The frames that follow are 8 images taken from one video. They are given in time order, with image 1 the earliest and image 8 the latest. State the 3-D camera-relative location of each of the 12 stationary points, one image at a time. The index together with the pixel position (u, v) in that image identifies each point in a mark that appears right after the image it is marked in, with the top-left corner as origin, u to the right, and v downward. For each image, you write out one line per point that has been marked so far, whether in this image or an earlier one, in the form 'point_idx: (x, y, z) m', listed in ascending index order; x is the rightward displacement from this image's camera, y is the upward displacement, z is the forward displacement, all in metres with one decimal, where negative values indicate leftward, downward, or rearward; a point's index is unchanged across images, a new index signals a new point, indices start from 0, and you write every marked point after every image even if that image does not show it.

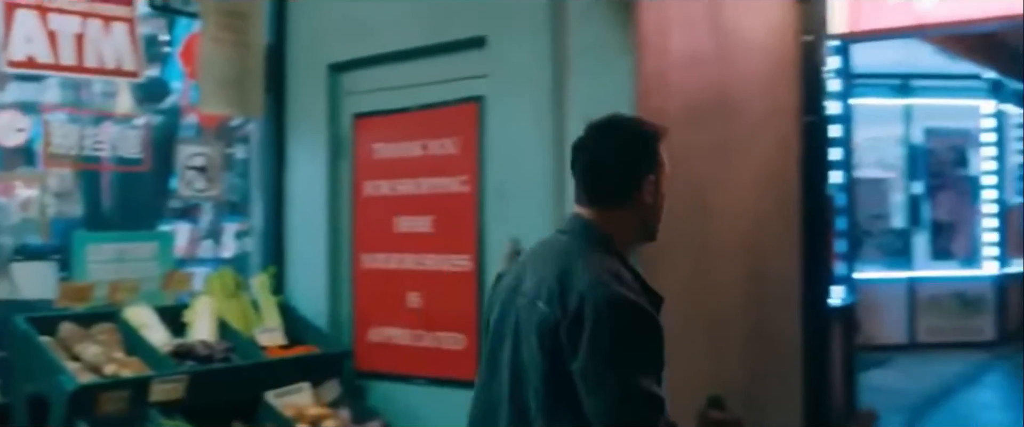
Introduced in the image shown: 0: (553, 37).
0: (+0.1, +0.8, +4.7) m
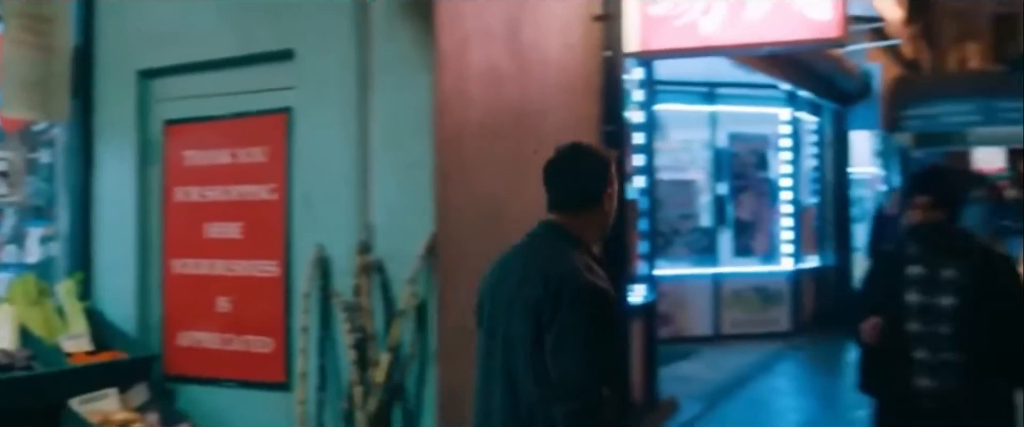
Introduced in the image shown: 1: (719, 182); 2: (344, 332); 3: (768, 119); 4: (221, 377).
0: (-0.7, +0.7, +4.8) m
1: (+2.6, +0.4, +13.3) m
2: (-0.8, -0.5, +4.8) m
3: (+3.3, +1.2, +13.7) m
4: (-1.4, -0.8, +5.2) m
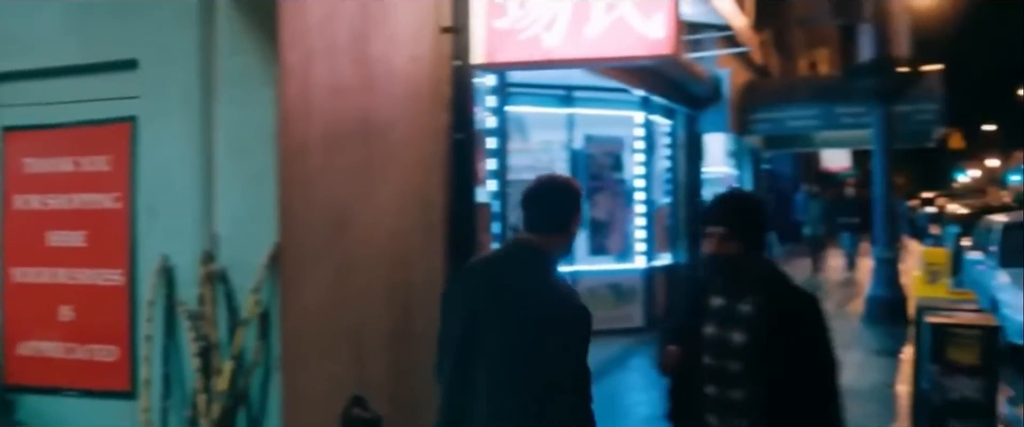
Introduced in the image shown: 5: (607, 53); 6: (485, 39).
0: (-1.4, +0.7, +4.8) m
1: (+0.8, +0.4, +13.7) m
2: (-1.5, -0.6, +4.8) m
3: (+1.4, +1.2, +14.1) m
4: (-2.2, -0.9, +5.2) m
5: (+0.4, +0.8, +5.3) m
6: (-0.1, +0.9, +5.4) m
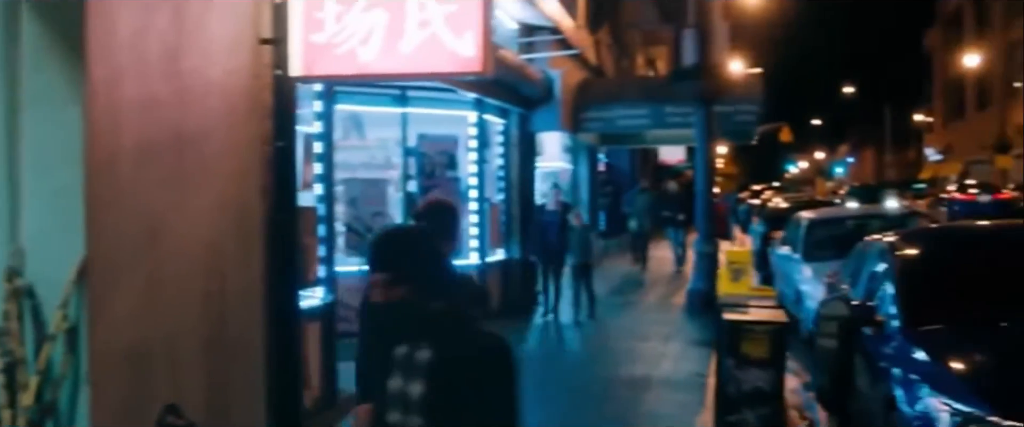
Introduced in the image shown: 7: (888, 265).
0: (-2.3, +0.6, +4.8) m
1: (-1.3, +0.4, +13.9) m
2: (-2.3, -0.6, +4.8) m
3: (-0.8, +1.2, +14.4) m
4: (-3.1, -0.9, +5.0) m
5: (-0.5, +0.7, +5.5) m
6: (-1.1, +0.8, +5.5) m
7: (+2.6, -0.3, +7.3) m
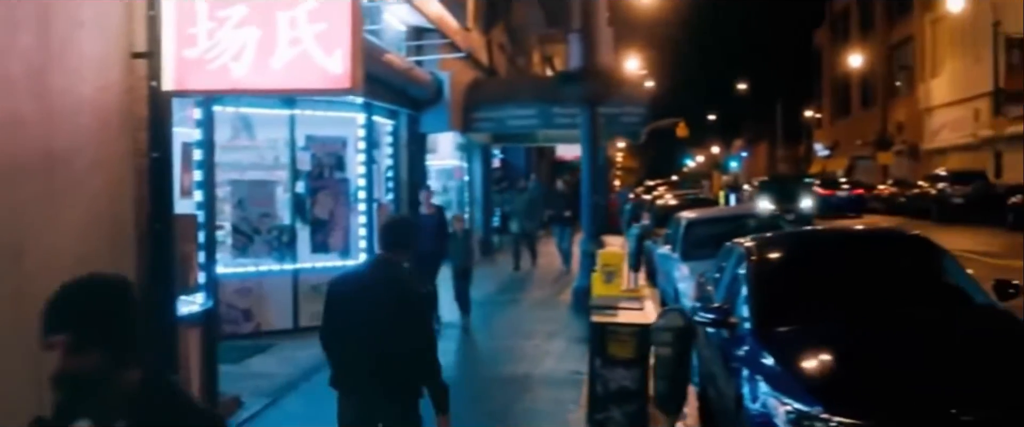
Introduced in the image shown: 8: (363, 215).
0: (-2.9, +0.6, +4.8) m
1: (-2.8, +0.4, +13.9) m
2: (-2.9, -0.7, +4.8) m
3: (-2.3, +1.2, +14.5) m
4: (-3.7, -1.0, +4.9) m
5: (-1.2, +0.7, +5.6) m
6: (-1.8, +0.8, +5.6) m
7: (+1.7, -0.4, +7.7) m
8: (-2.1, 0.0, +14.9) m
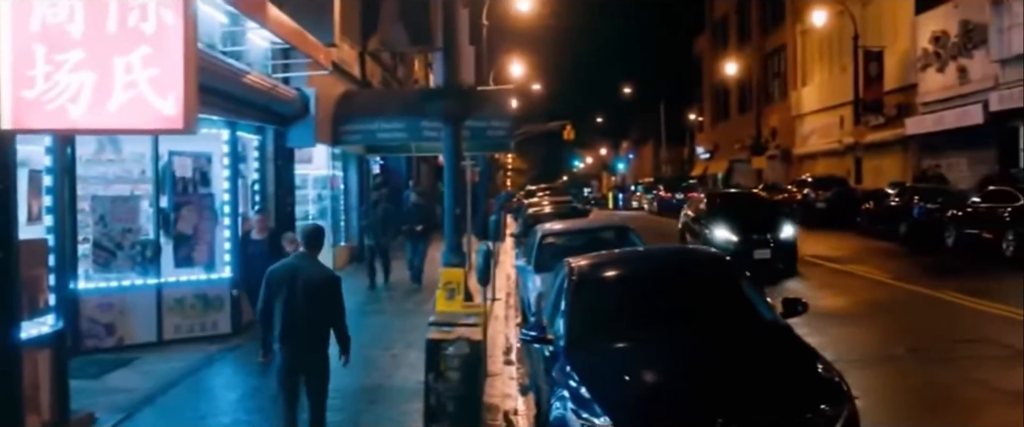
0: (-3.8, +0.4, +5.0) m
1: (-4.7, +0.2, +14.1) m
2: (-3.9, -0.9, +5.0) m
3: (-4.2, +1.0, +14.7) m
4: (-4.6, -1.2, +5.1) m
5: (-2.2, +0.5, +6.0) m
6: (-2.8, +0.6, +6.0) m
7: (+0.5, -0.6, +8.4) m
8: (-4.1, -0.2, +15.1) m
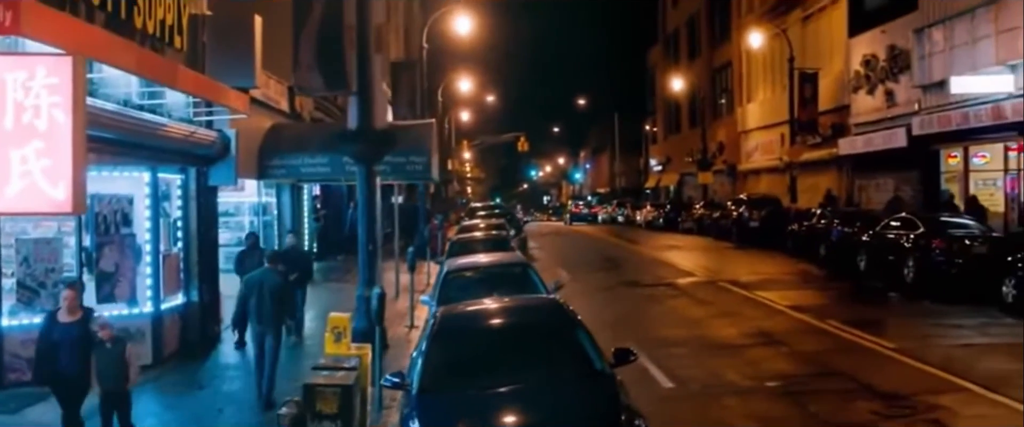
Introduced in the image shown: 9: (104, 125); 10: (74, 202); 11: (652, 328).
0: (-4.8, -0.1, +5.9) m
1: (-6.0, -0.3, +14.9) m
2: (-4.8, -1.4, +5.9) m
3: (-5.6, +0.5, +15.5) m
4: (-5.6, -1.6, +5.9) m
5: (-3.2, 0.0, +7.0) m
6: (-3.8, +0.1, +6.9) m
7: (-0.7, -1.1, +9.4) m
8: (-5.5, -0.8, +16.0) m
9: (-4.6, +1.0, +12.0) m
10: (-2.9, +0.1, +7.0) m
11: (+2.6, -2.1, +19.5) m
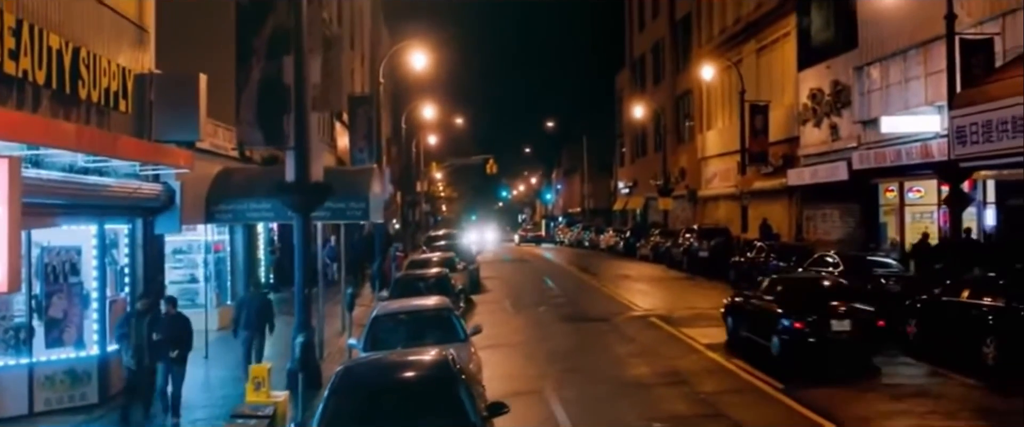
0: (-5.7, -0.7, +7.0) m
1: (-7.2, -1.1, +16.0) m
2: (-5.8, -1.9, +7.0) m
3: (-6.8, -0.3, +16.7) m
4: (-6.6, -2.2, +7.0) m
5: (-4.2, -0.6, +8.1) m
6: (-4.8, -0.5, +8.0) m
7: (-1.7, -1.7, +10.6) m
8: (-6.7, -1.6, +17.1) m
9: (-5.8, +0.3, +13.2) m
10: (-3.9, -0.6, +8.2) m
11: (+1.2, -3.0, +20.8) m
